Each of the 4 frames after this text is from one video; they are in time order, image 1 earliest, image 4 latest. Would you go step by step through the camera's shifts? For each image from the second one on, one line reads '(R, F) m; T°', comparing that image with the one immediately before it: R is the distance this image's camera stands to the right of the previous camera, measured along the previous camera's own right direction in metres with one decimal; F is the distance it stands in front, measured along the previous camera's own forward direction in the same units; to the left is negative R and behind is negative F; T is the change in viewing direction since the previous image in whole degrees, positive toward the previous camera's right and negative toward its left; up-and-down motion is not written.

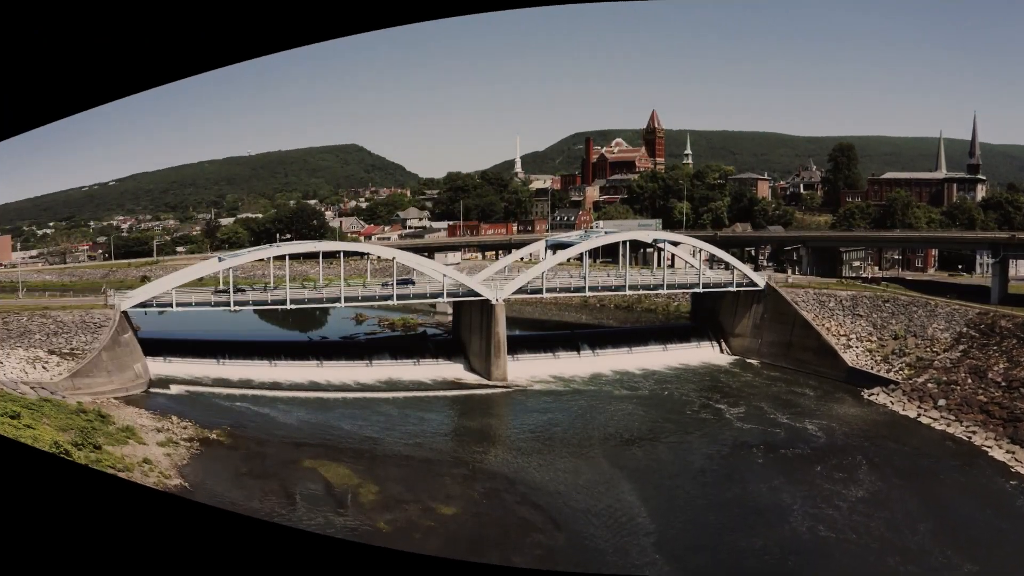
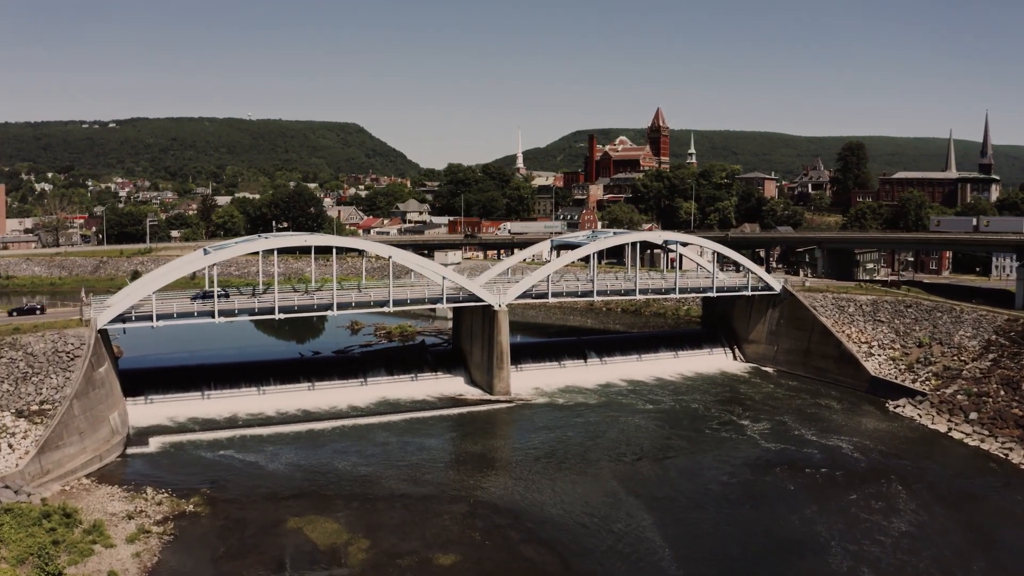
(-0.1, +1.2) m; 0°
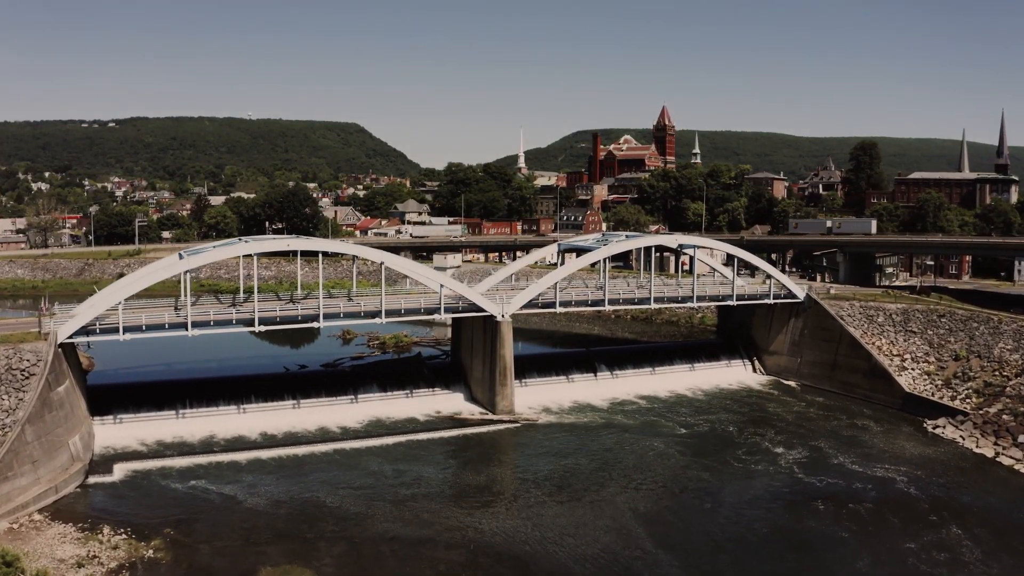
(-0.1, +1.7) m; 0°
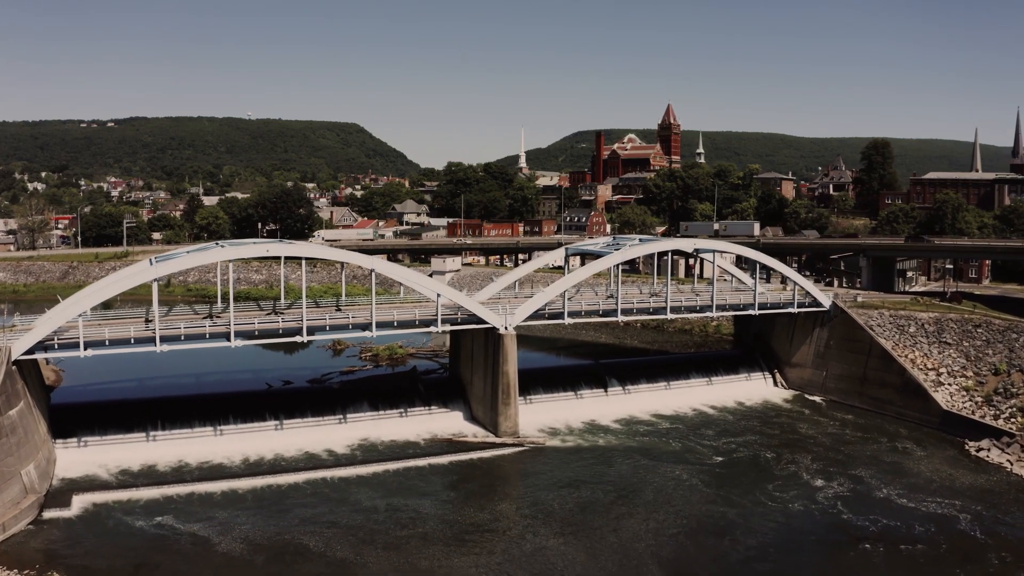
(-0.1, +1.6) m; 0°
